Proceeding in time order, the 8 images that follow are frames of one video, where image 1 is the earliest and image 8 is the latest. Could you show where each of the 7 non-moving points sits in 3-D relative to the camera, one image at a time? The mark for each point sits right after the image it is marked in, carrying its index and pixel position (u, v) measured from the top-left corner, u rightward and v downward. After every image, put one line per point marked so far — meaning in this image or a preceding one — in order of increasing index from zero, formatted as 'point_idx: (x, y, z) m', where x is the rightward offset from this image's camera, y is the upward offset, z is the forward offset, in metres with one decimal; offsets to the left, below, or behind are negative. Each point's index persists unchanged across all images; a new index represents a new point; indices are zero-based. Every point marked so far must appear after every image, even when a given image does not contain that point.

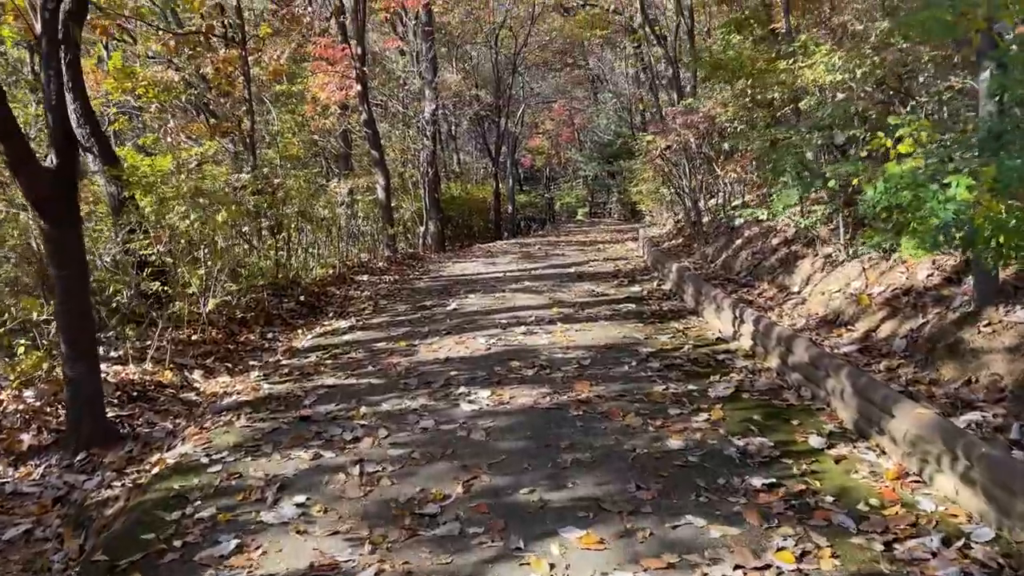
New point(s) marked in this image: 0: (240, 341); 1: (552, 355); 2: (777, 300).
0: (-2.4, -0.5, +7.2) m
1: (+0.3, -0.5, +5.7) m
2: (+2.0, -0.1, +6.3) m
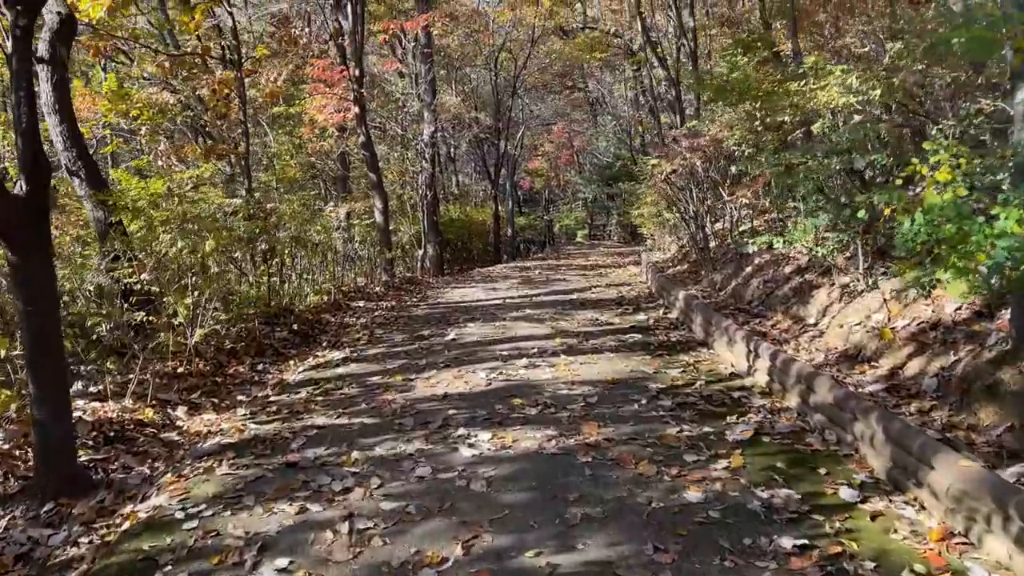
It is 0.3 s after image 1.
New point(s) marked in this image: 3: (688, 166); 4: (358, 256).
0: (-2.4, -0.7, +6.9) m
1: (+0.3, -0.7, +5.4) m
2: (+2.1, -0.3, +6.0) m
3: (+2.0, +1.3, +9.1) m
4: (-2.4, +0.5, +13.0) m
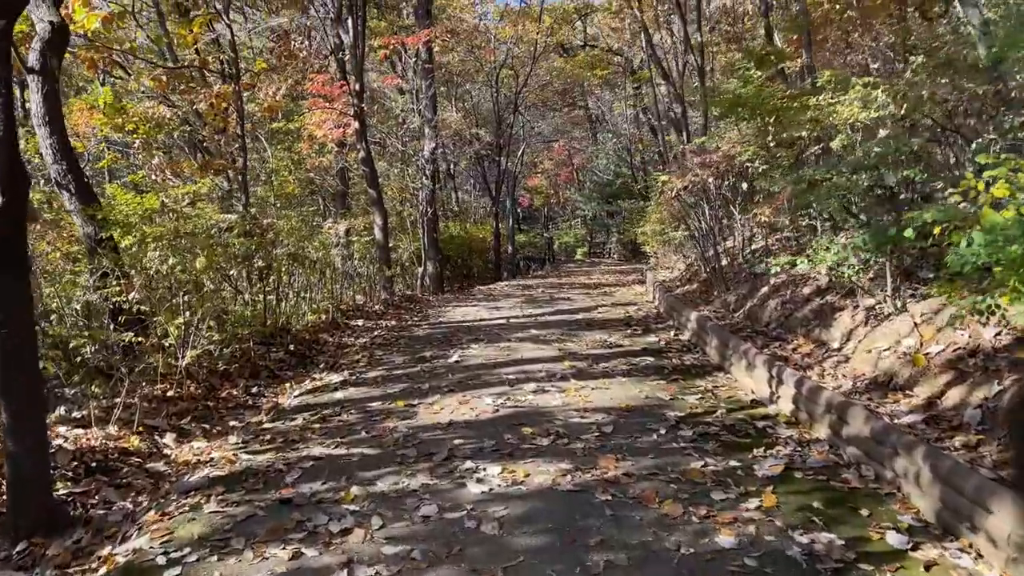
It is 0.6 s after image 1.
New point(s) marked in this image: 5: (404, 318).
0: (-2.3, -0.9, +6.6) m
1: (+0.4, -0.8, +5.1) m
2: (+2.1, -0.5, +5.7) m
3: (+2.0, +1.1, +8.9) m
4: (-2.4, +0.2, +12.7) m
5: (-1.5, -0.4, +11.2) m
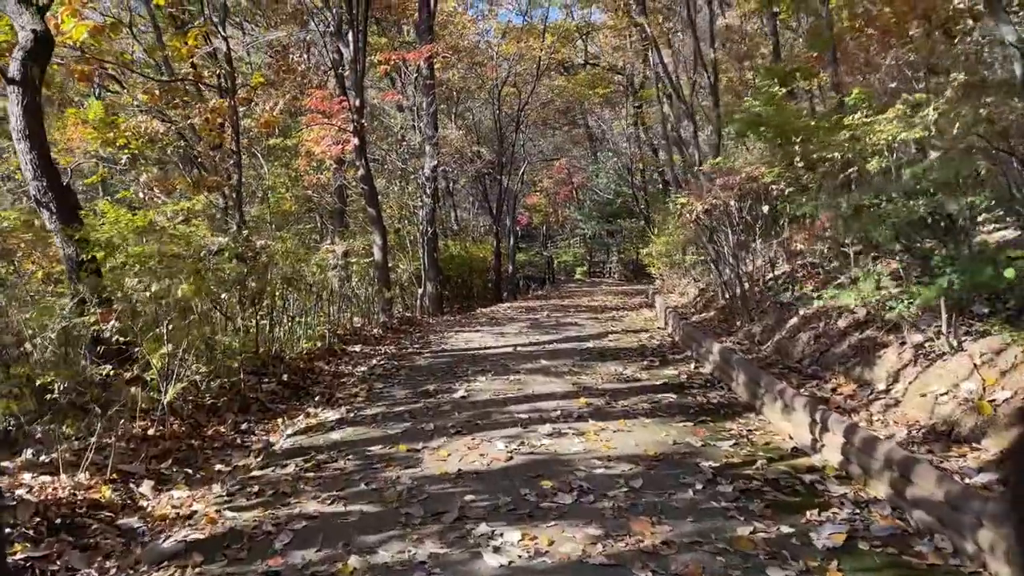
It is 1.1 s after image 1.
0: (-2.3, -1.1, +6.0) m
1: (+0.4, -1.0, +4.6) m
2: (+2.2, -0.7, +5.2) m
3: (+2.1, +0.8, +8.4) m
4: (-2.3, -0.1, +12.2) m
5: (-1.4, -0.7, +10.7) m
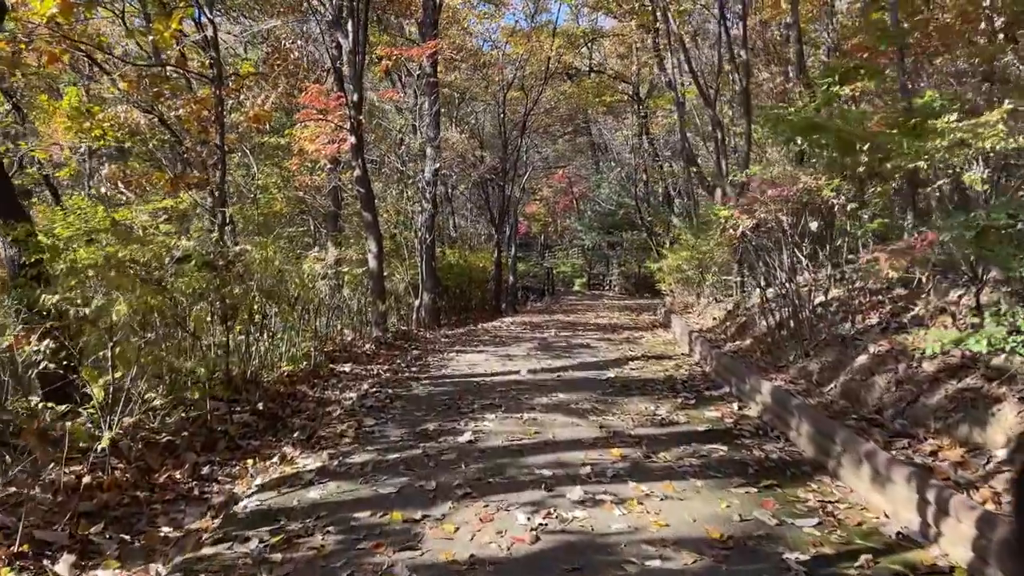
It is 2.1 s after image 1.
0: (-2.2, -1.2, +4.9) m
1: (+0.6, -1.2, +3.5) m
2: (+2.3, -0.9, +4.1) m
3: (+2.3, +0.6, +7.4) m
4: (-2.2, -0.3, +11.1) m
5: (-1.3, -0.9, +9.6) m
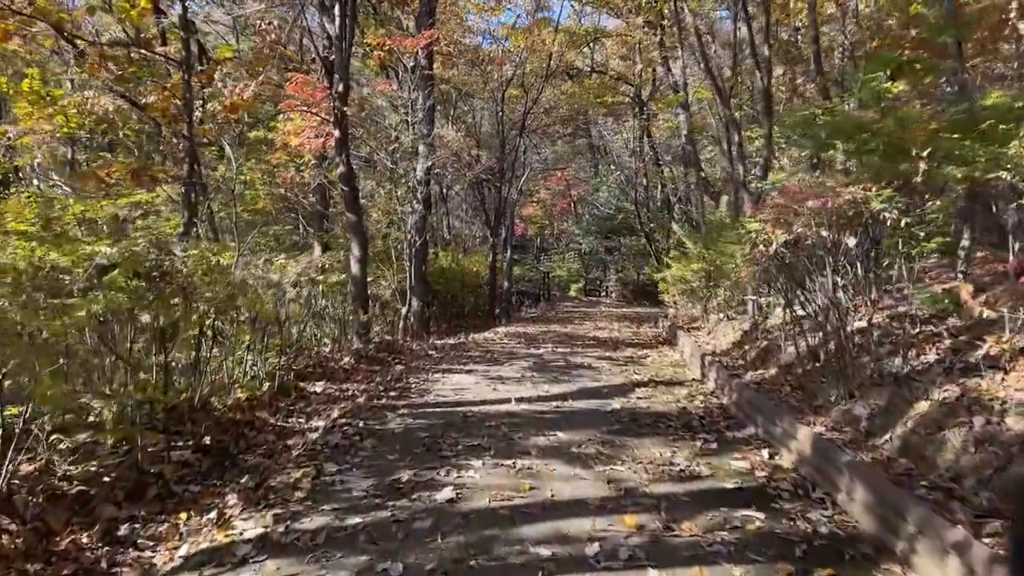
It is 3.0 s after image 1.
0: (-2.2, -1.3, +3.9) m
1: (+0.5, -1.3, +2.5) m
2: (+2.3, -1.1, +3.2) m
3: (+2.2, +0.4, +6.4) m
4: (-2.3, -0.4, +10.1) m
5: (-1.4, -1.0, +8.6) m
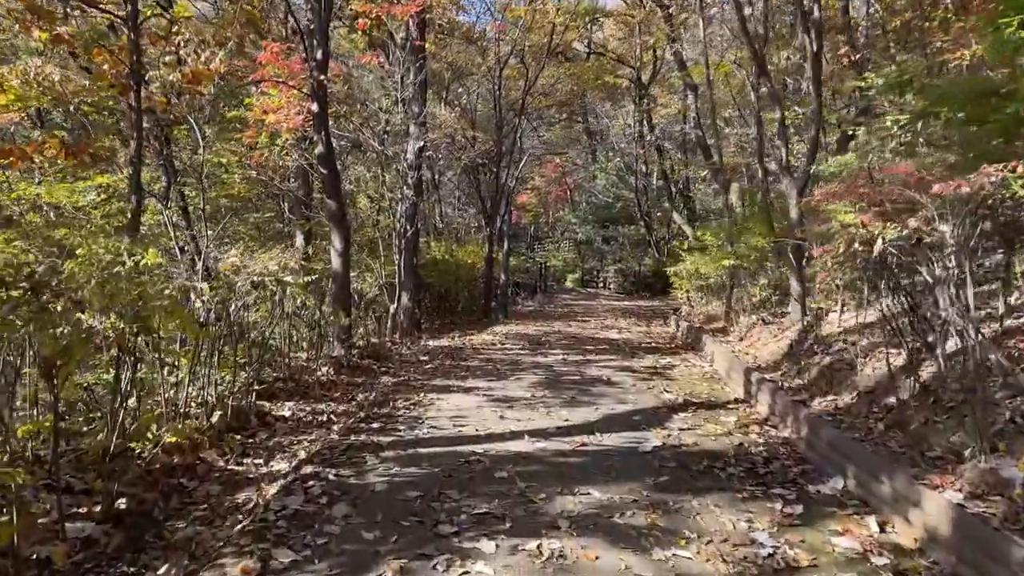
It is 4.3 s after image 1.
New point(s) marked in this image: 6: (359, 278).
0: (-2.1, -1.4, +2.5) m
1: (+0.7, -1.4, +1.1) m
2: (+2.4, -1.2, +1.8) m
3: (+2.3, +0.3, +5.0) m
4: (-2.3, -0.4, +8.6) m
5: (-1.3, -1.0, +7.2) m
6: (-2.6, +0.2, +14.2) m
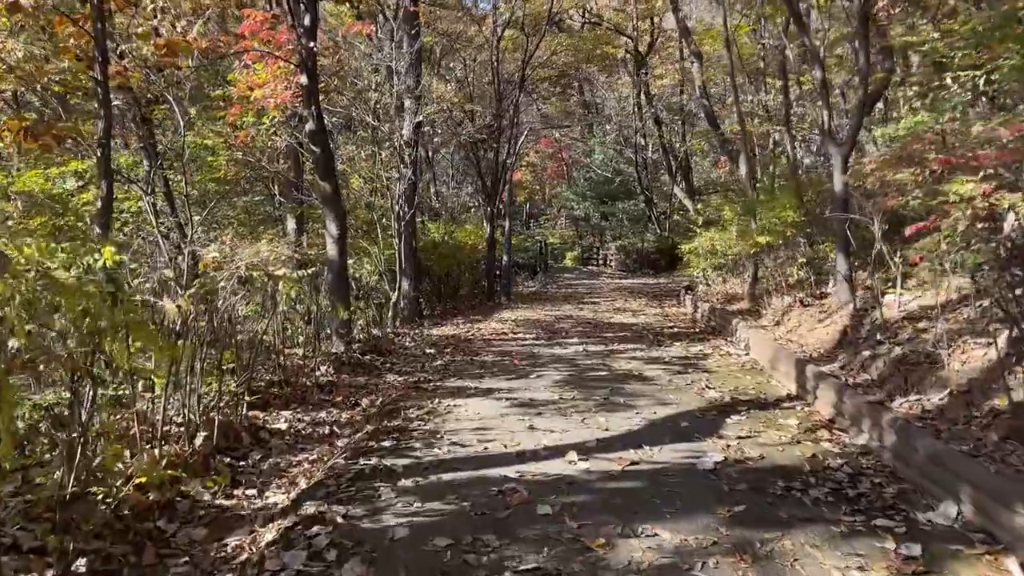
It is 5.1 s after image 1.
0: (-1.8, -1.4, +1.7) m
1: (+0.9, -1.5, +0.3) m
2: (+2.7, -1.2, +1.0) m
3: (+2.5, +0.4, +4.1) m
4: (-2.1, -0.3, +7.8) m
5: (-1.1, -1.0, +6.4) m
6: (-2.5, +0.4, +13.3) m
